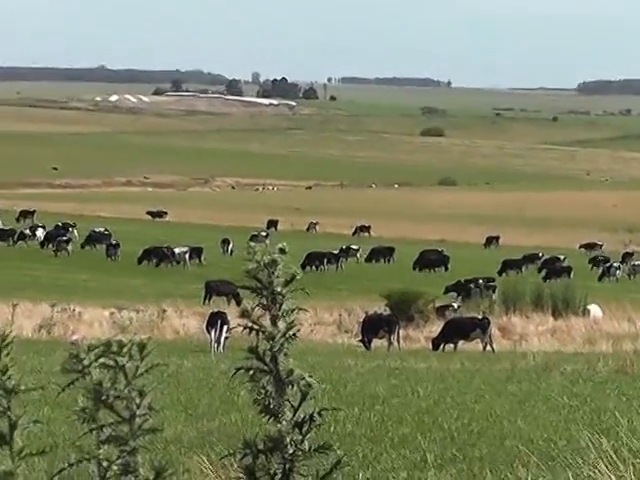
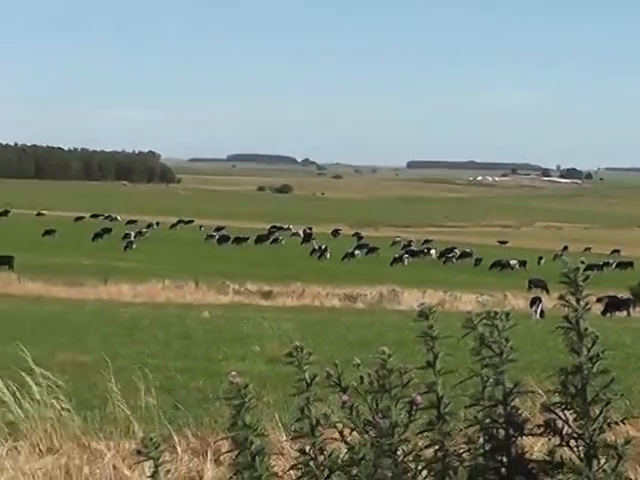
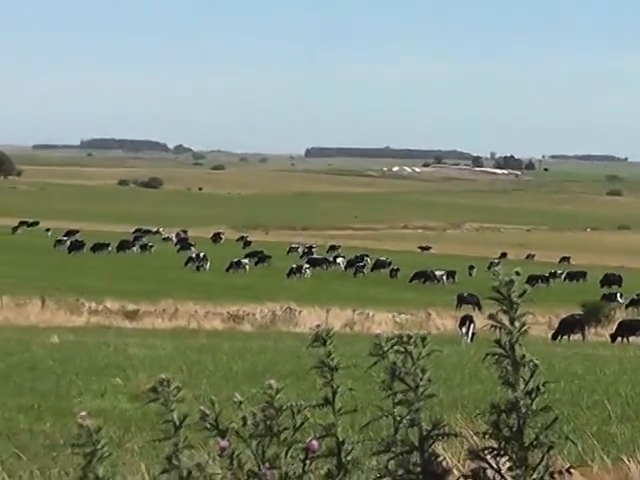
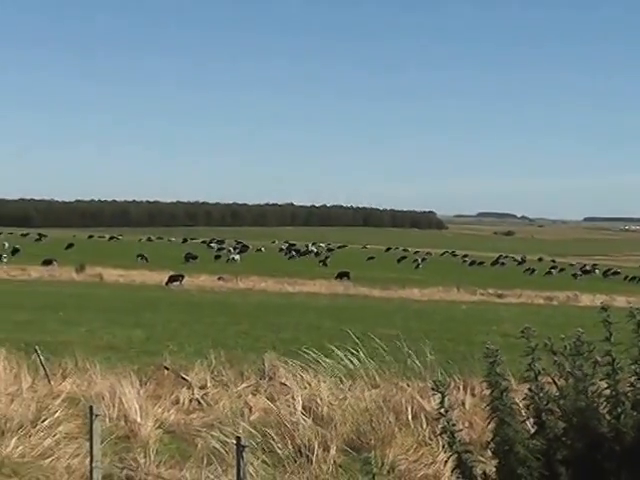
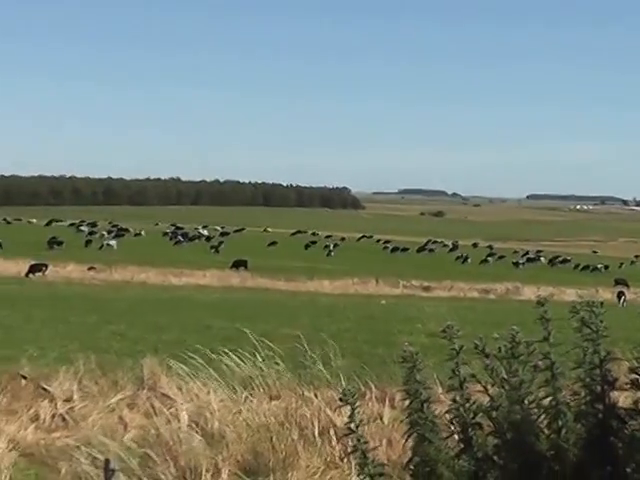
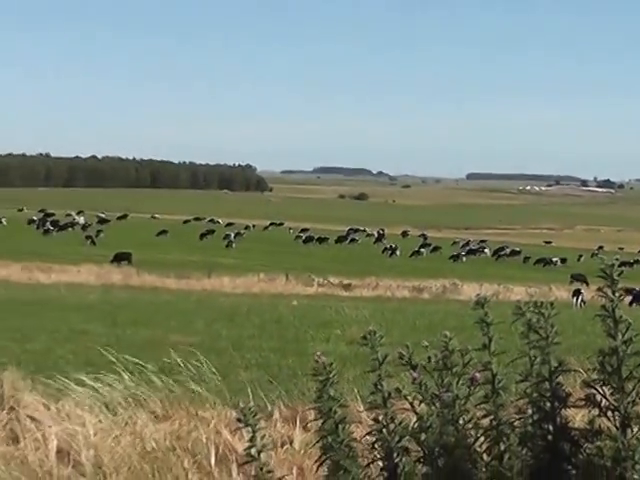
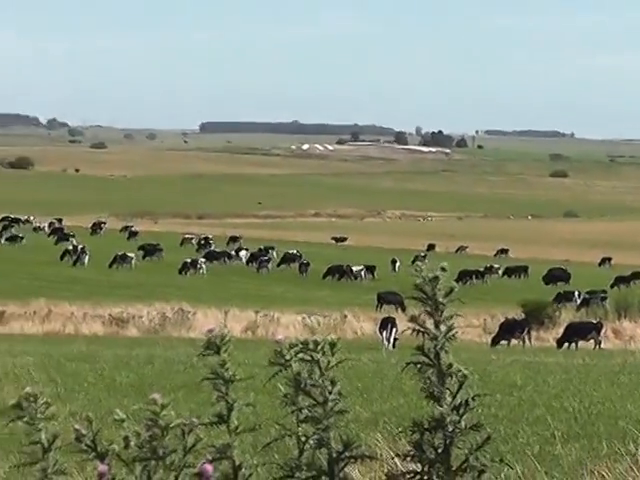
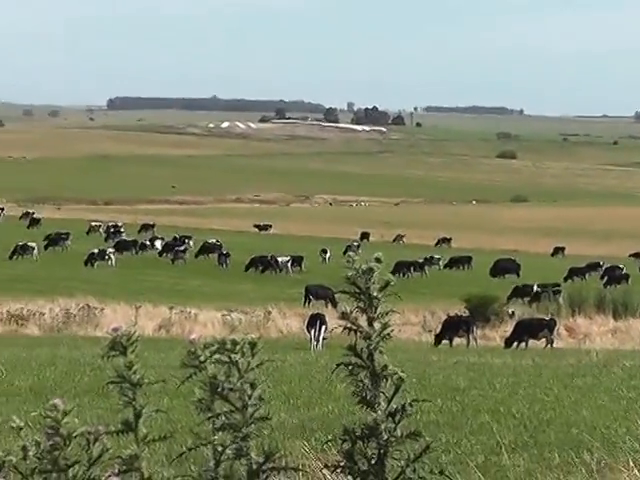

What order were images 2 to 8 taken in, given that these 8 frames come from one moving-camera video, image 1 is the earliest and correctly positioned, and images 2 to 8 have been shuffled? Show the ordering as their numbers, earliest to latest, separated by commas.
8, 7, 3, 2, 6, 5, 4
